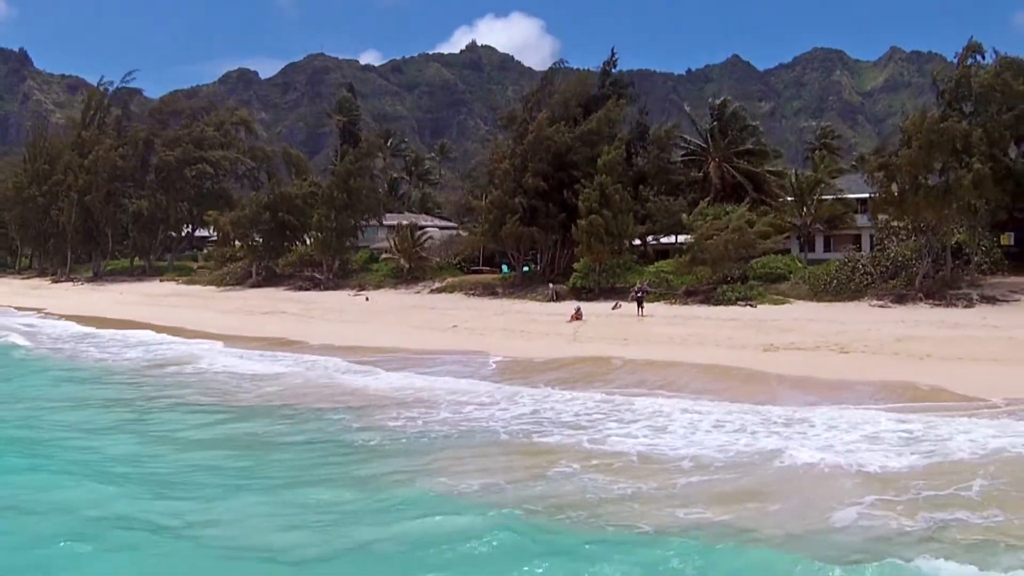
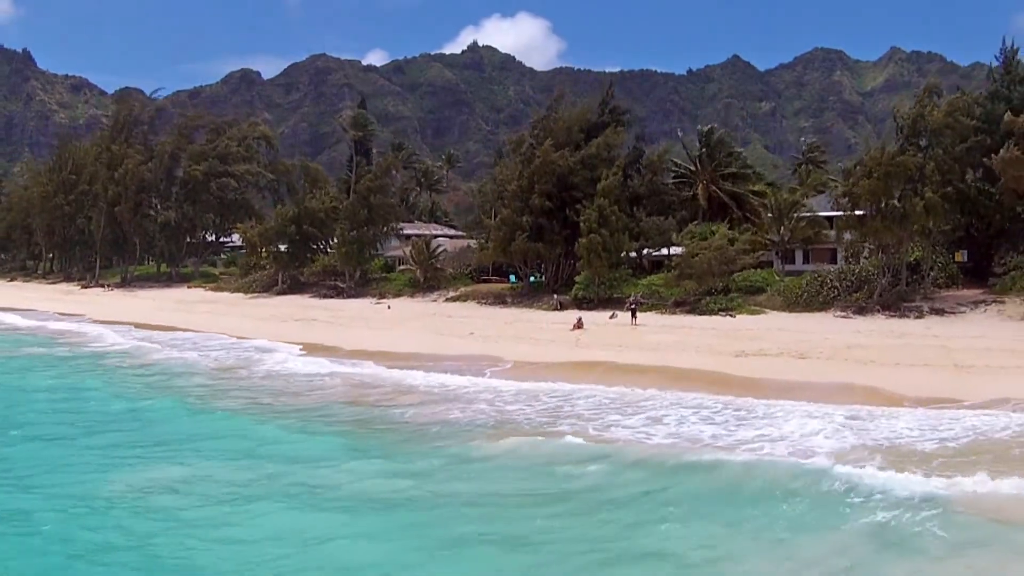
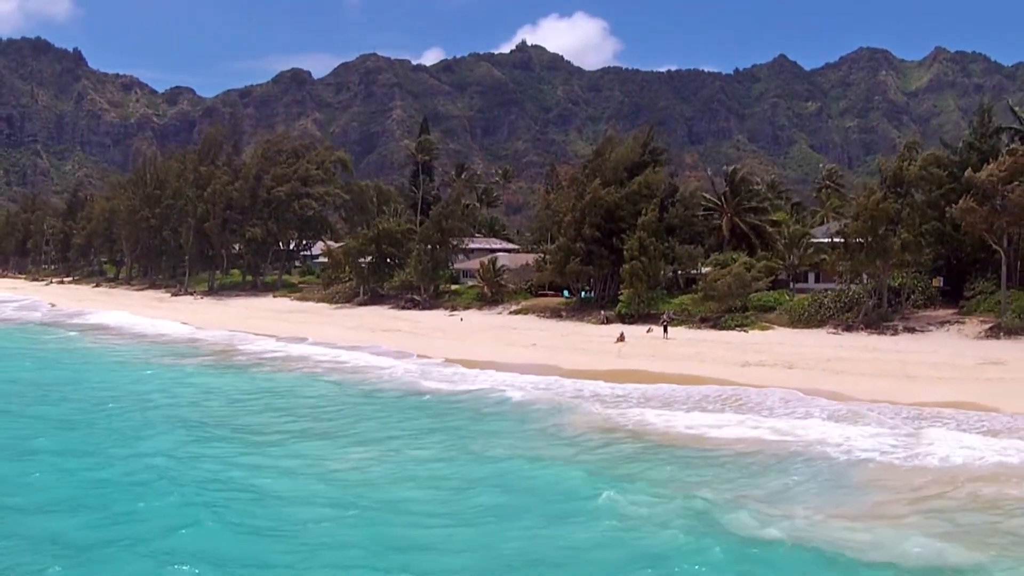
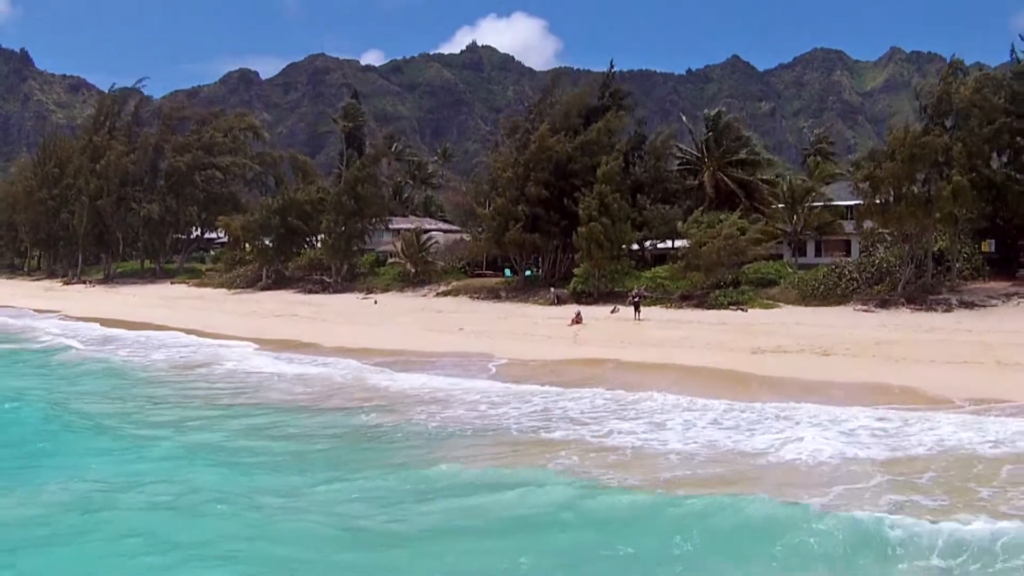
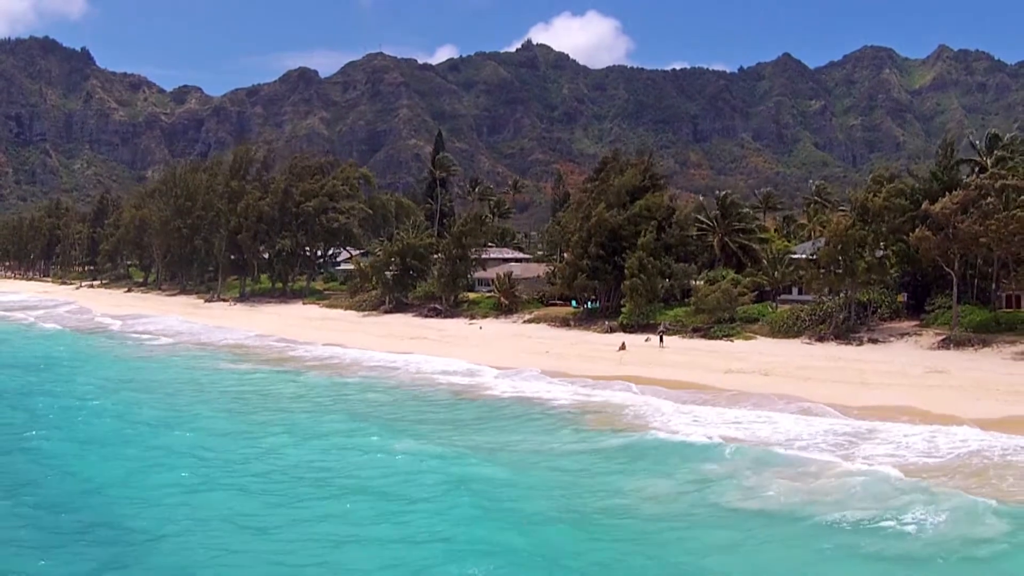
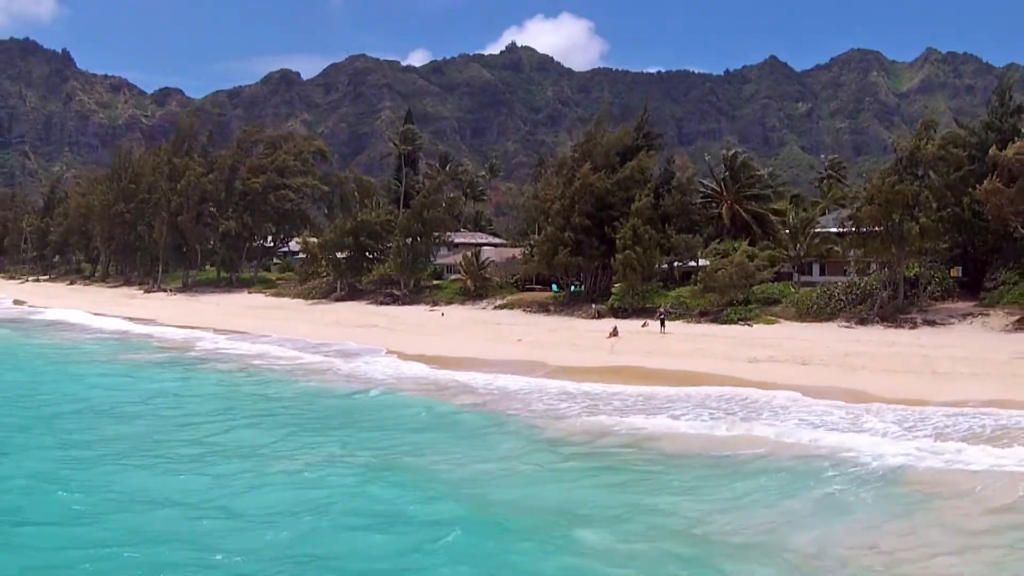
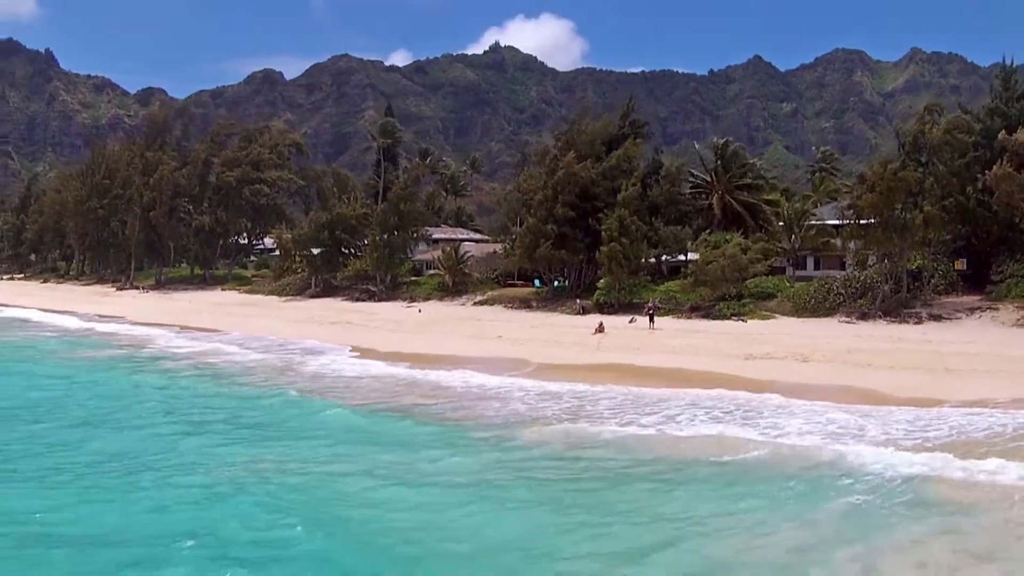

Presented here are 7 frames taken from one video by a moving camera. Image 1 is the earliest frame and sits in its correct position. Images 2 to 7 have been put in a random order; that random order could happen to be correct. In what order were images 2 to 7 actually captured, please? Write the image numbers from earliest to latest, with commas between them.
4, 2, 7, 6, 3, 5
